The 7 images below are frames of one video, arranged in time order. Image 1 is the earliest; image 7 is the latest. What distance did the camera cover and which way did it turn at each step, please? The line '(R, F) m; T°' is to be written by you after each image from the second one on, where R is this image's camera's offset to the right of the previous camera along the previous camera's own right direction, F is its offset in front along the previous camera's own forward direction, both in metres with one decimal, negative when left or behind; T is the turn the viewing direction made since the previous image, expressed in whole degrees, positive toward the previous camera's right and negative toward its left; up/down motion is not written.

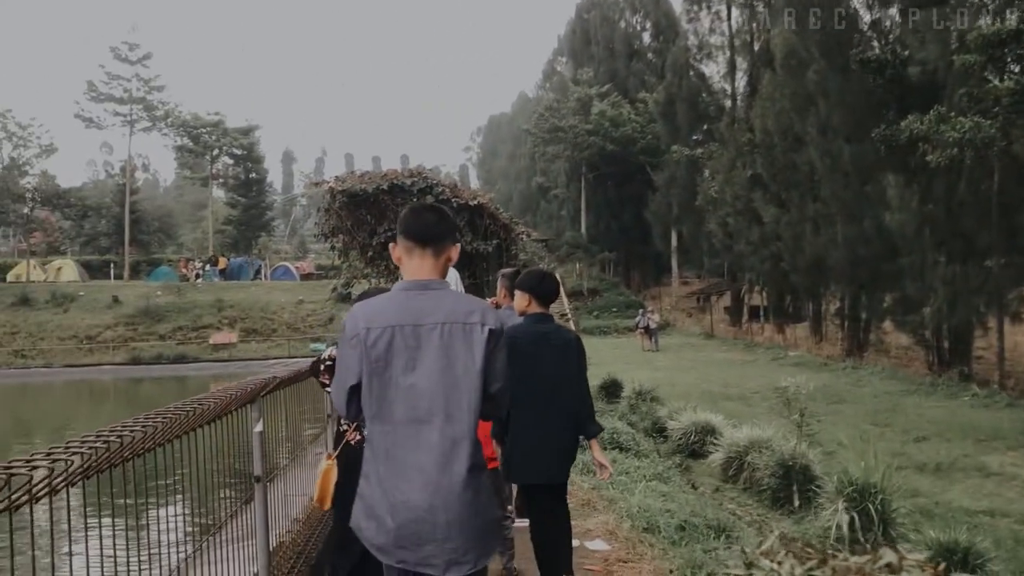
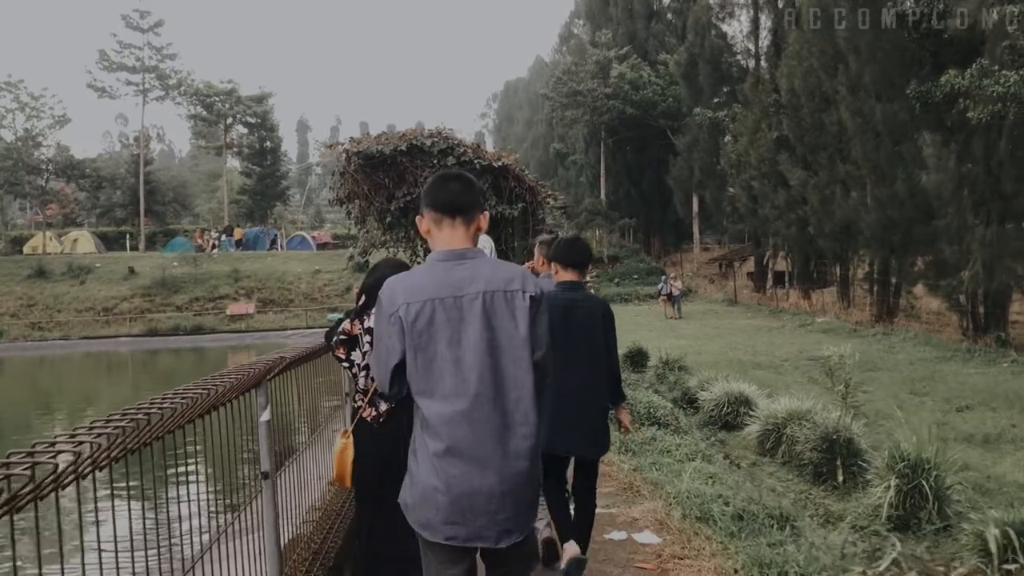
(-0.1, +0.4) m; -1°
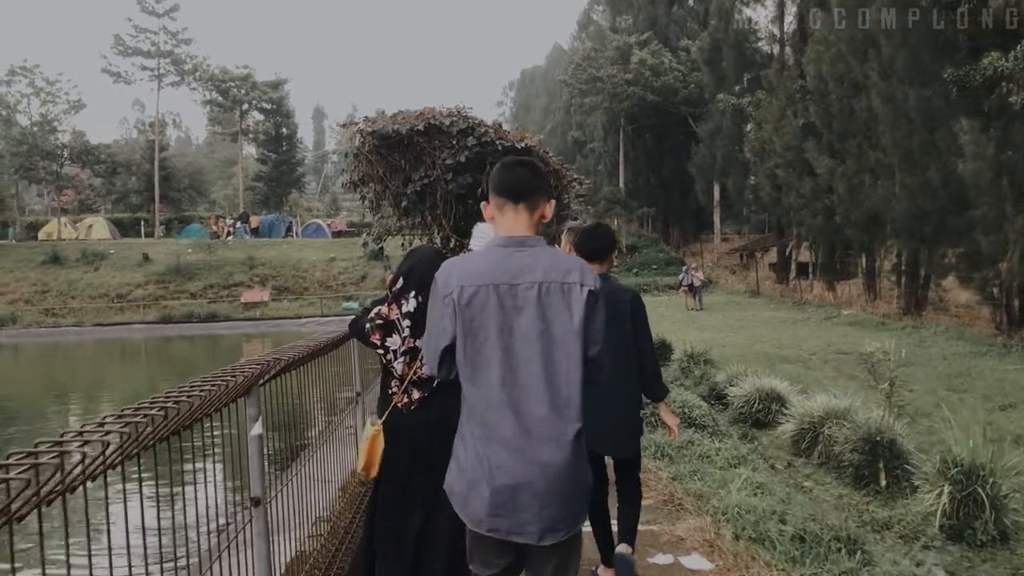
(-0.1, +0.4) m; -1°
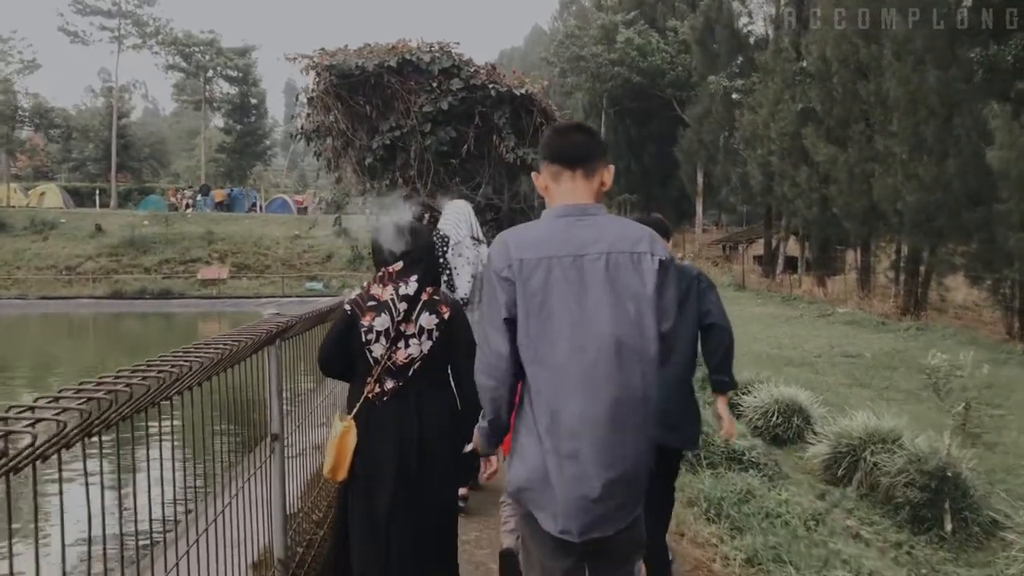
(-0.1, +1.3) m; +2°
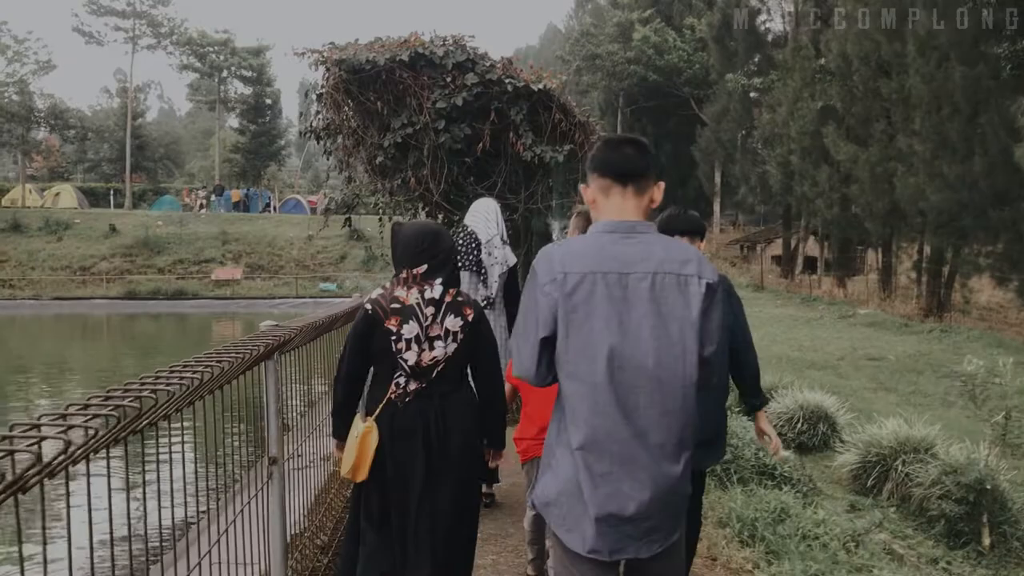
(0.0, +0.2) m; -1°
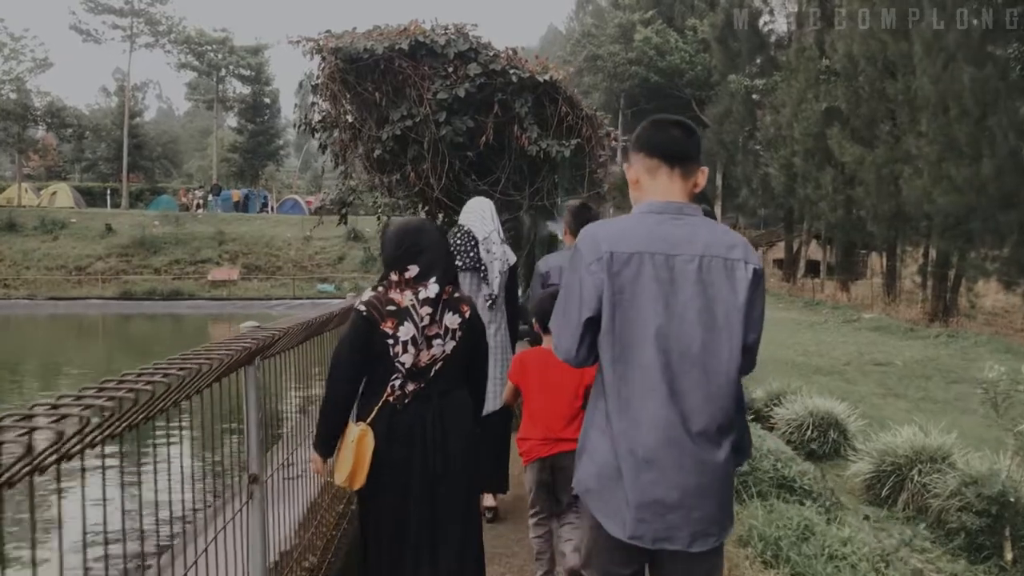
(0.0, +0.2) m; 0°
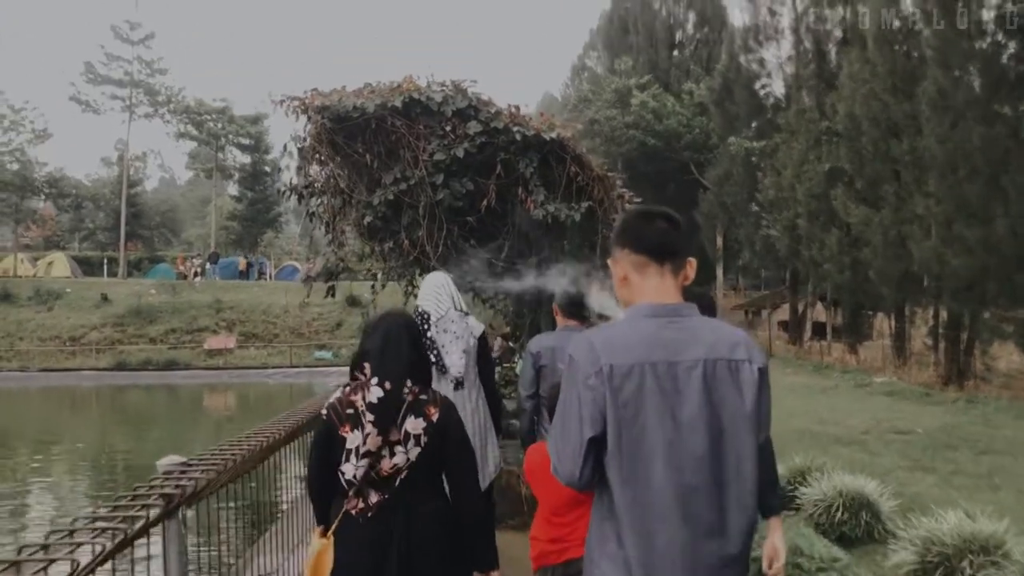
(0.0, +0.4) m; 0°
